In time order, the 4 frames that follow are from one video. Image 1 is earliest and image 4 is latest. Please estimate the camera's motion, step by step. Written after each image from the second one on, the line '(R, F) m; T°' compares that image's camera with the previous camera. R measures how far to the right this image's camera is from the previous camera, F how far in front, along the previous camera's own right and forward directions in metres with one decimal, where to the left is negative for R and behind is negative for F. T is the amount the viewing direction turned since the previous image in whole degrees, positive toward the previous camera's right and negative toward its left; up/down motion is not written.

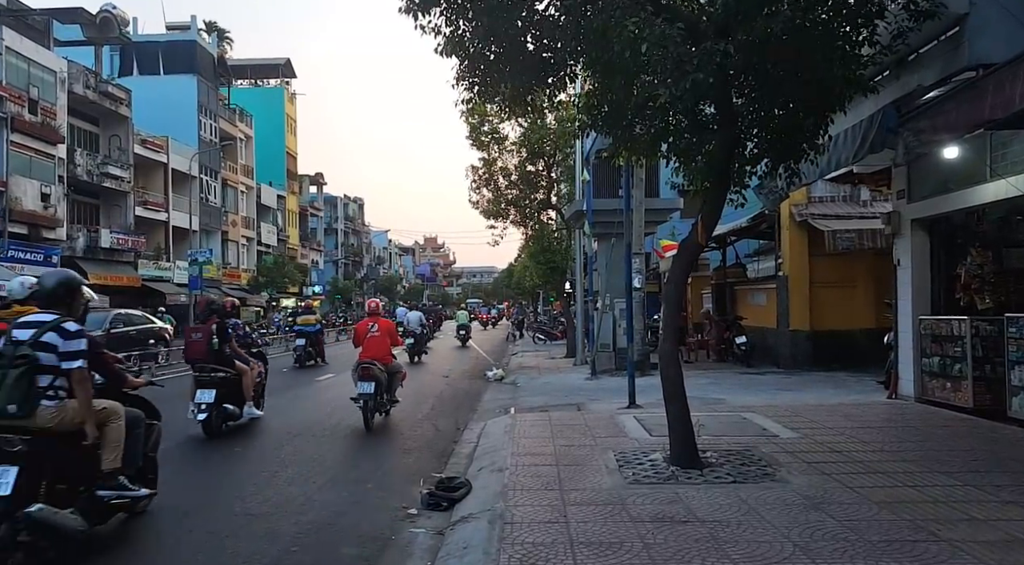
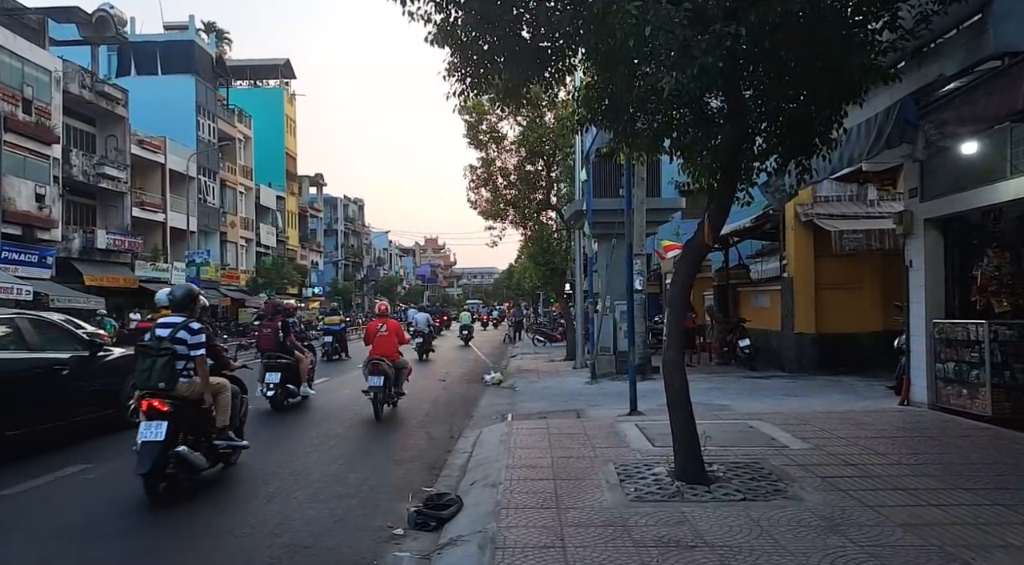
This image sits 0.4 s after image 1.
(+0.1, +0.4) m; 0°
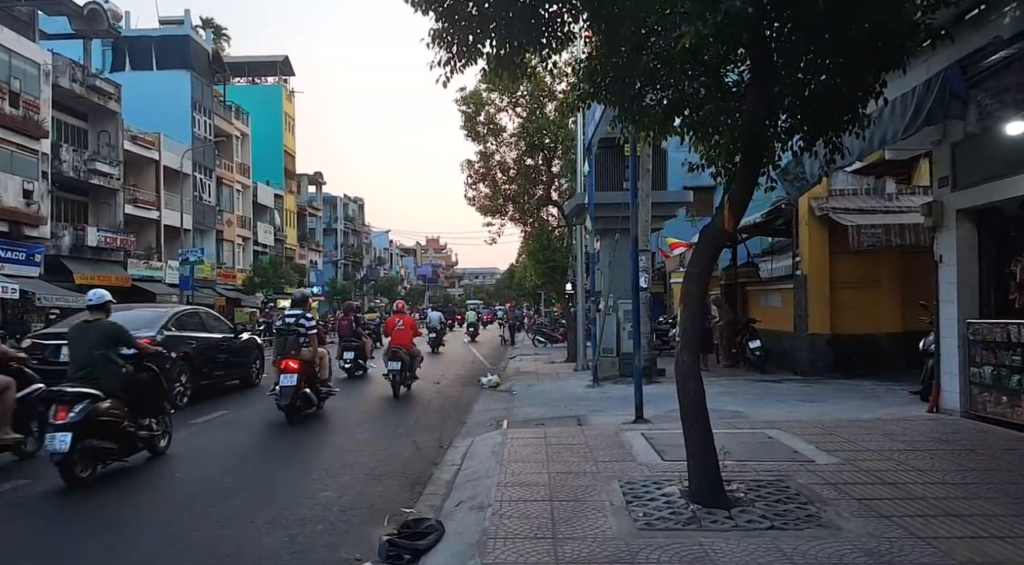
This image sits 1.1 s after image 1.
(+0.1, +0.9) m; 0°
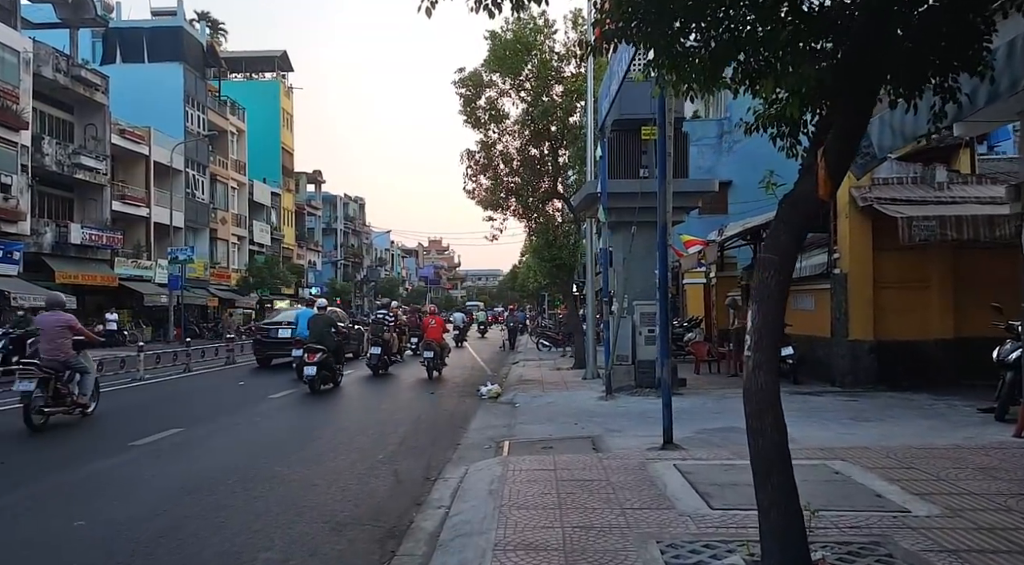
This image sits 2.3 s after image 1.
(0.0, +1.8) m; 0°
